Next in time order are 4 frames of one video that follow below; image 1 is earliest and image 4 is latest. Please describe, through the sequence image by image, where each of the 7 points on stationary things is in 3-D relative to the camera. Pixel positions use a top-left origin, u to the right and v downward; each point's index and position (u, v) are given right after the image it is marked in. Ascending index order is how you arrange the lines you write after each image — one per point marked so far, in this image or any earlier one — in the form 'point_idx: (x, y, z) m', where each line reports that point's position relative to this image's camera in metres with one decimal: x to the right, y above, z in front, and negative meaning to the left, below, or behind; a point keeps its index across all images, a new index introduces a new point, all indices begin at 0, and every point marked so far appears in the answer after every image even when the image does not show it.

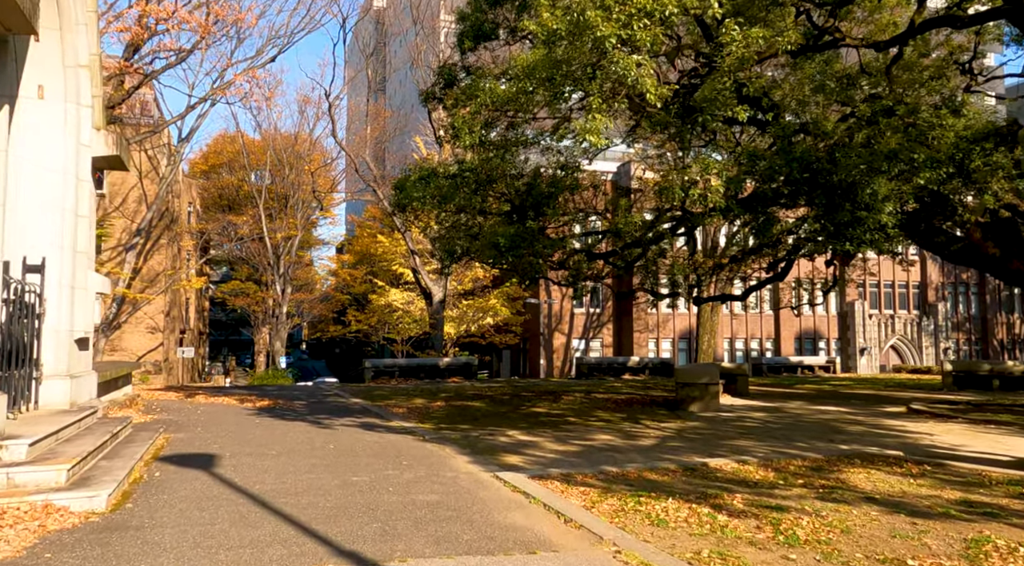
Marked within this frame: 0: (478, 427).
0: (-0.5, -2.2, +13.0) m
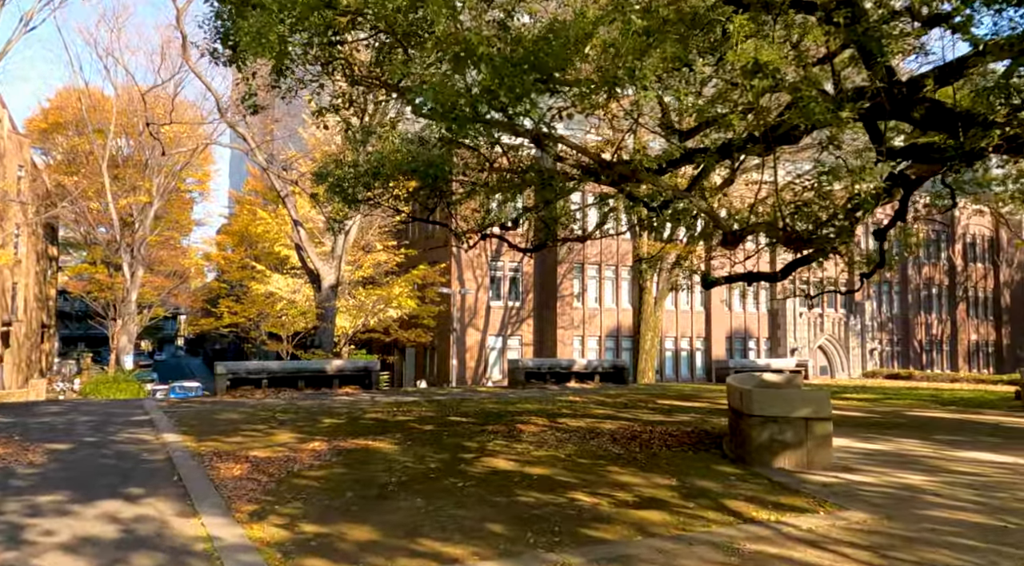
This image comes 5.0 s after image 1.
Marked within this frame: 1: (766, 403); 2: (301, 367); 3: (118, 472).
0: (-0.8, -1.7, +5.6) m
1: (+2.8, -1.3, +9.1) m
2: (-4.3, -1.7, +16.9) m
3: (-3.6, -1.8, +7.5) m
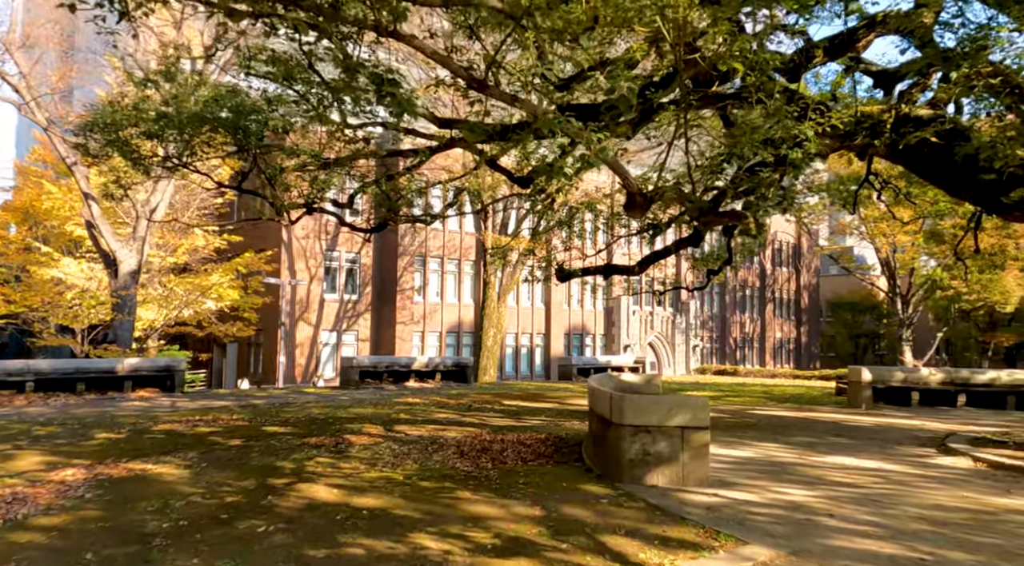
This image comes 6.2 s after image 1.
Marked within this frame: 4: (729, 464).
0: (-1.6, -1.6, +3.7) m
1: (+1.2, -1.2, +7.9) m
2: (-7.3, -1.4, +14.1) m
3: (-4.8, -1.5, +5.1) m
4: (+2.5, -2.0, +9.5) m
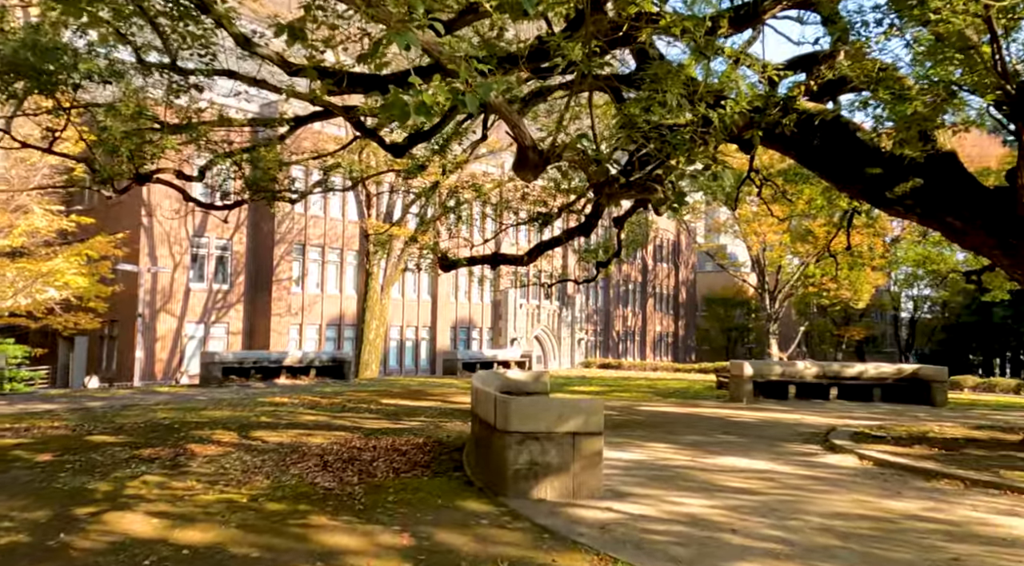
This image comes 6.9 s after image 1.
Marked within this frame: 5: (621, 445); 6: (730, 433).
0: (-2.1, -1.5, +2.4) m
1: (+0.1, -1.1, +7.0) m
2: (-9.1, -1.1, +12.0) m
3: (-5.4, -1.4, +3.4) m
4: (+1.2, -1.9, +8.7) m
5: (+1.4, -2.1, +10.7) m
6: (+3.7, -2.5, +13.9) m
